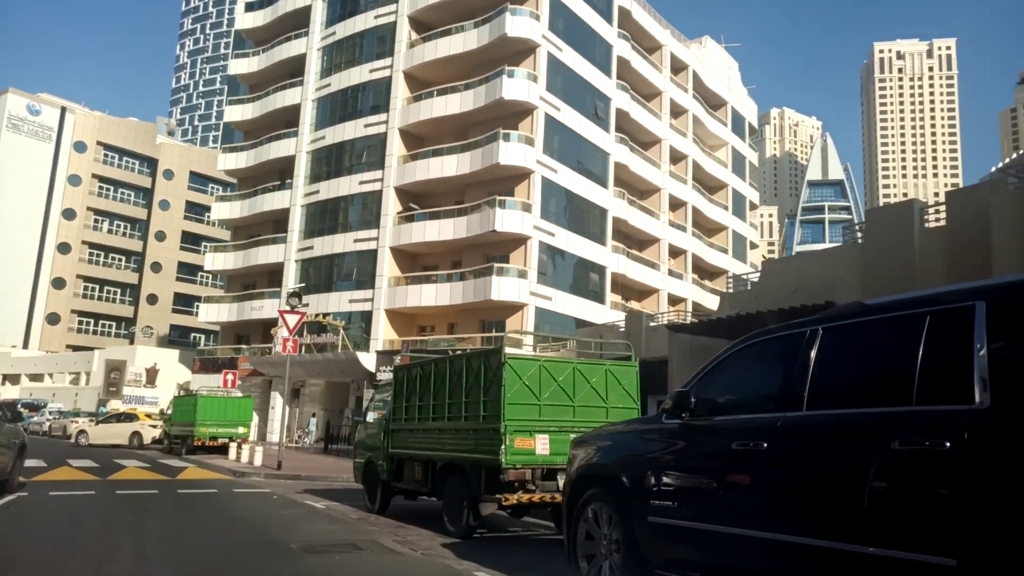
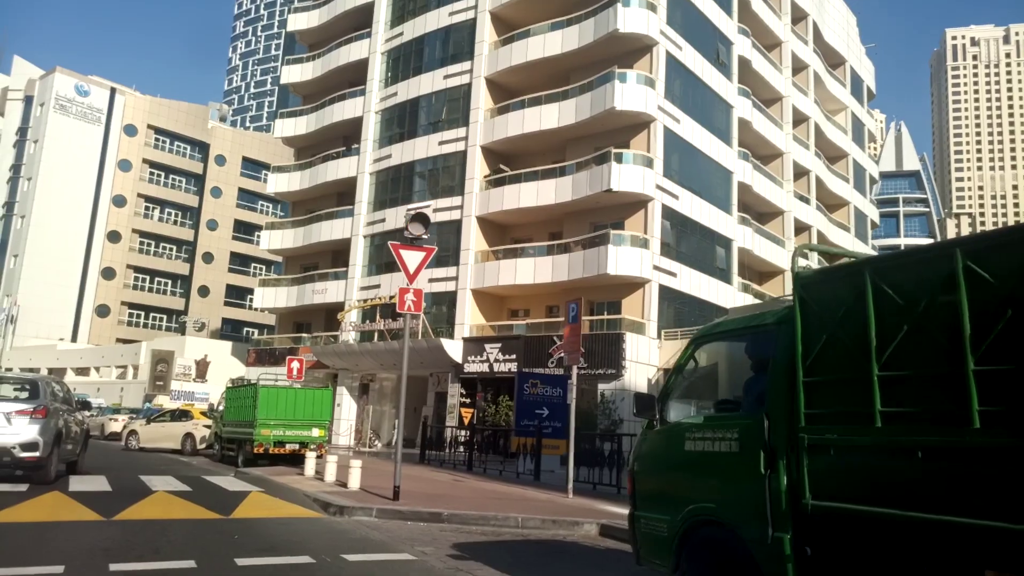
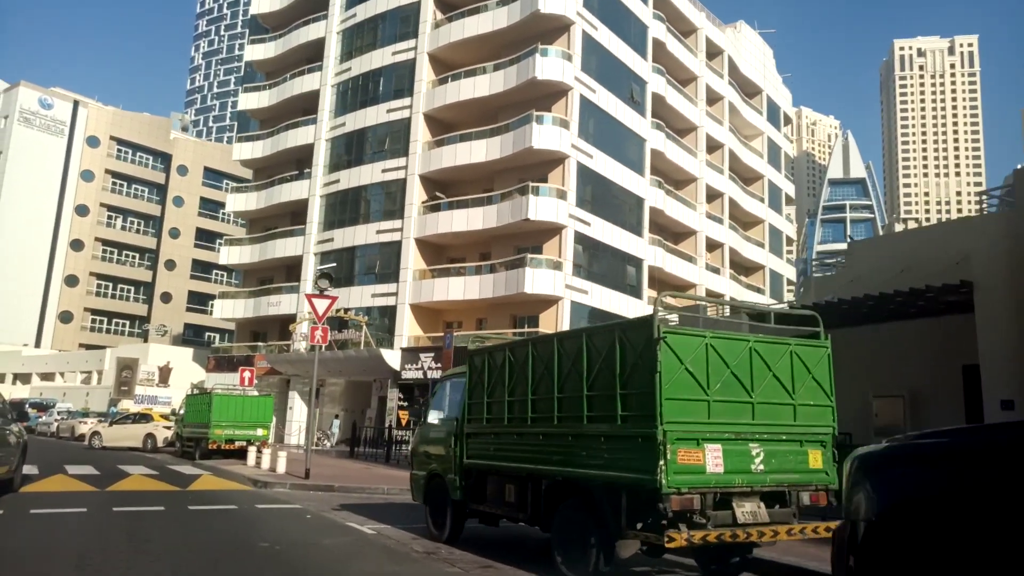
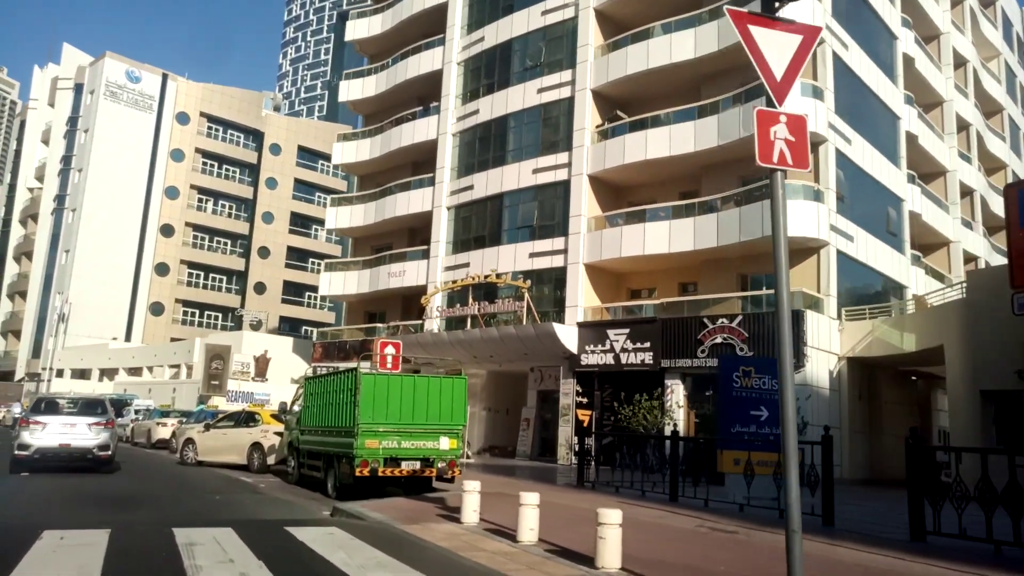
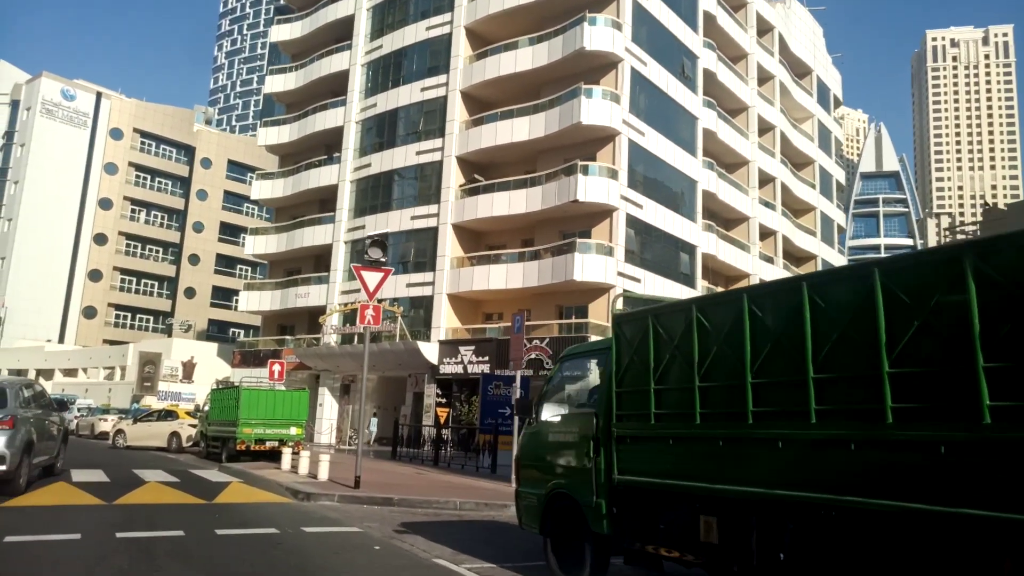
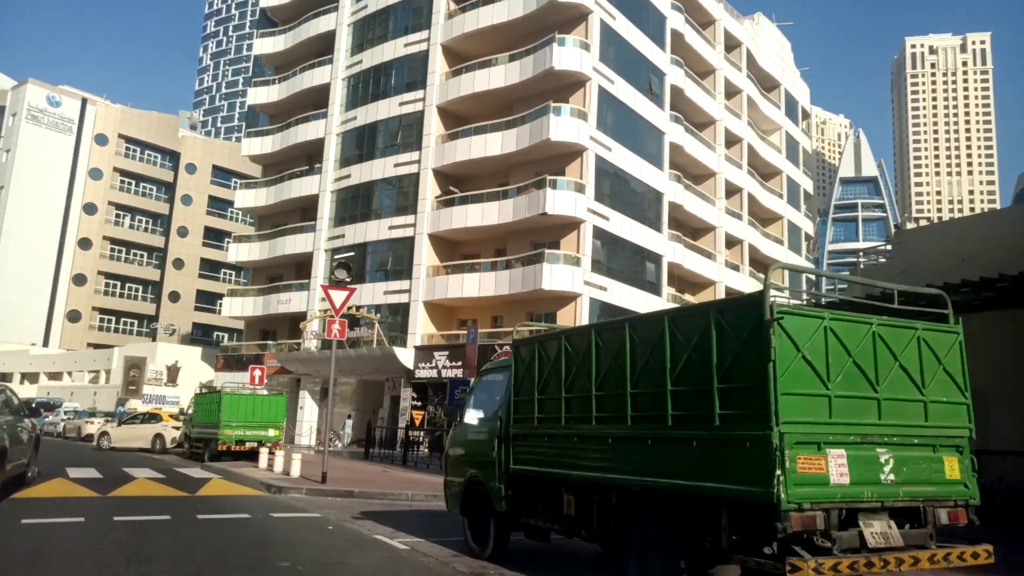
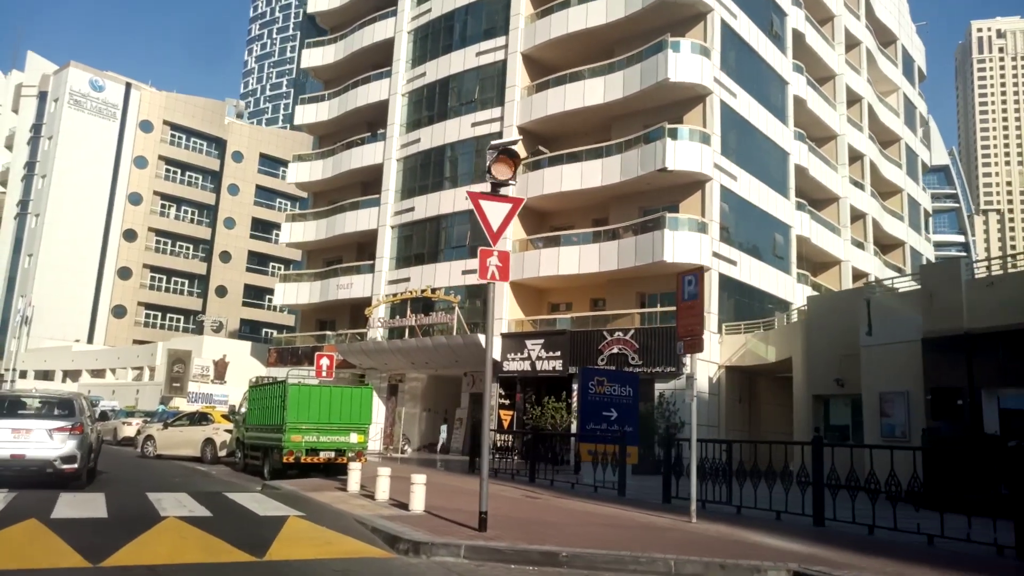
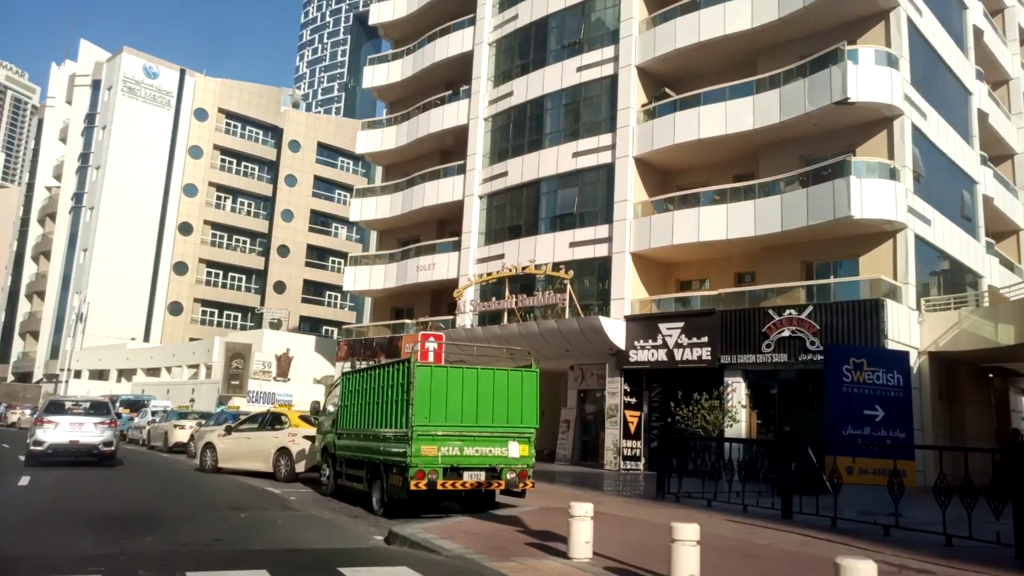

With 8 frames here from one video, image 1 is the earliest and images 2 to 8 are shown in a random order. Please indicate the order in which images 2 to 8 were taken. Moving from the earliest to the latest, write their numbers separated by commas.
3, 6, 5, 2, 7, 4, 8
